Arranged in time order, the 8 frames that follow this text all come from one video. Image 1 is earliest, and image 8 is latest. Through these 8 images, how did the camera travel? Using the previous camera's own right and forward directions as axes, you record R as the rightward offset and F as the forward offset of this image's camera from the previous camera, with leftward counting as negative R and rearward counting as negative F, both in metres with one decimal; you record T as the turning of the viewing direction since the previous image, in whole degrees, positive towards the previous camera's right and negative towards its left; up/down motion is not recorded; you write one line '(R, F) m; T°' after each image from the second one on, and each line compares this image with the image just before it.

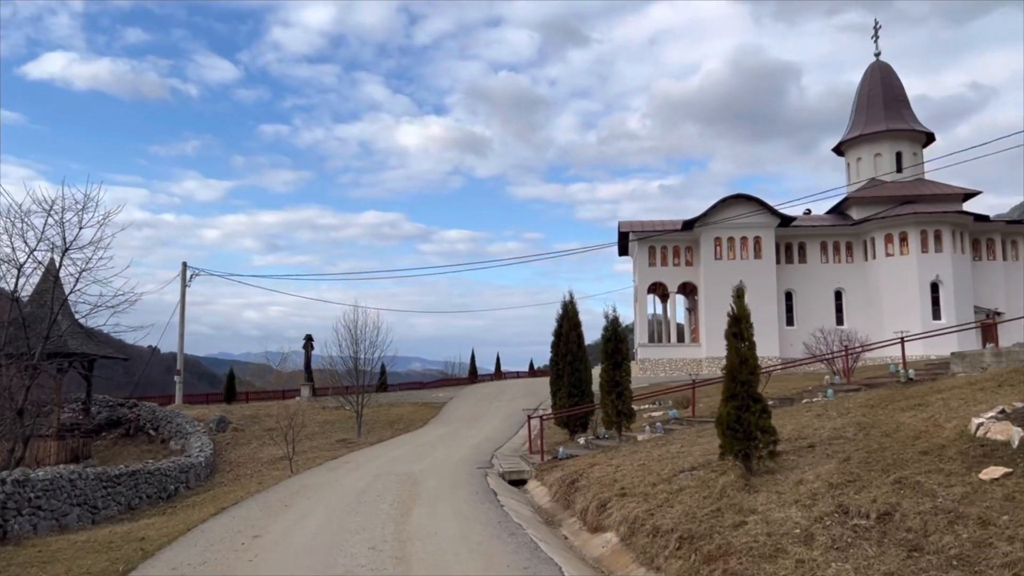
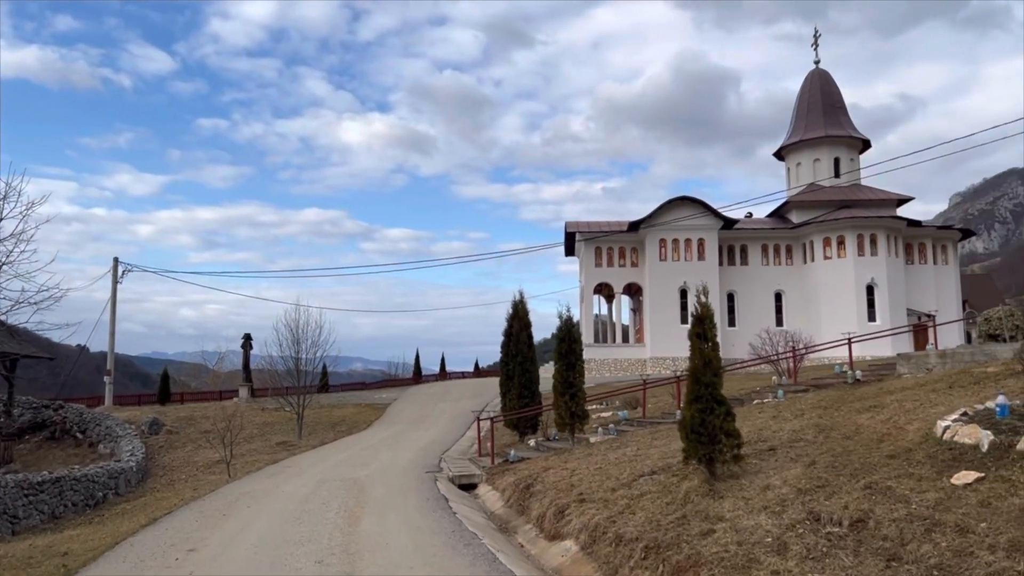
(-0.1, +0.3) m; +4°
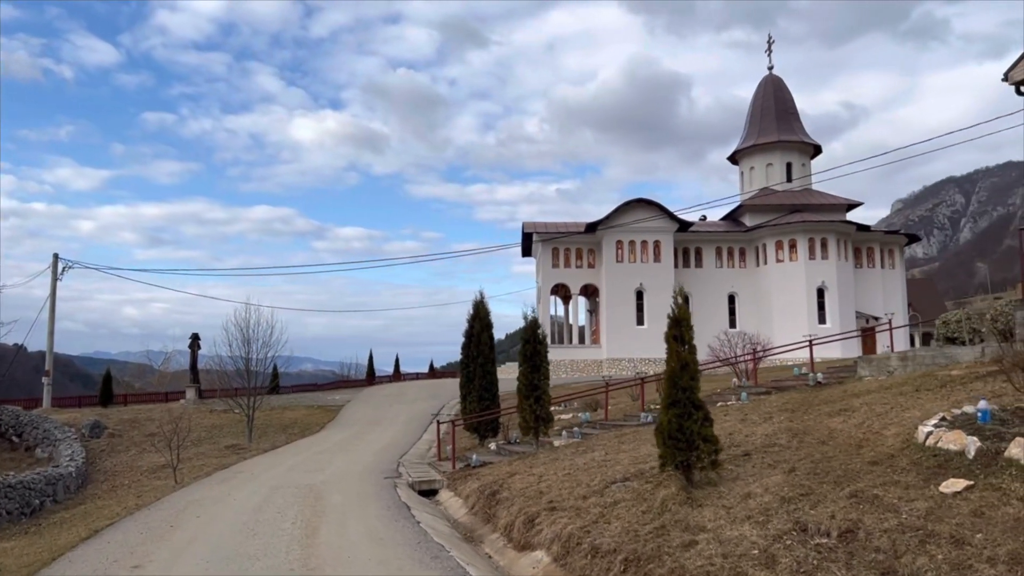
(-0.1, +0.3) m; +3°
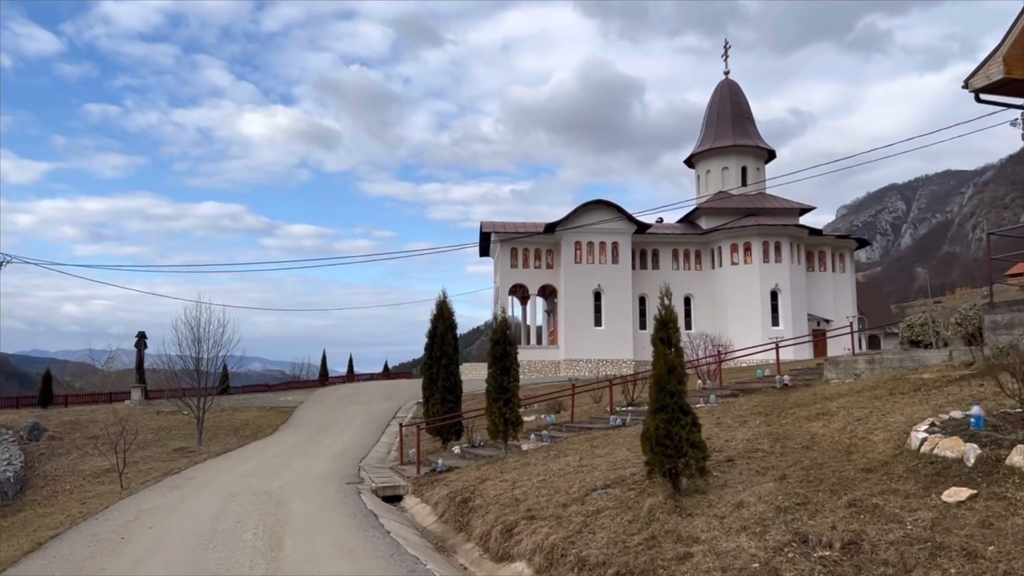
(-0.2, +0.3) m; +3°
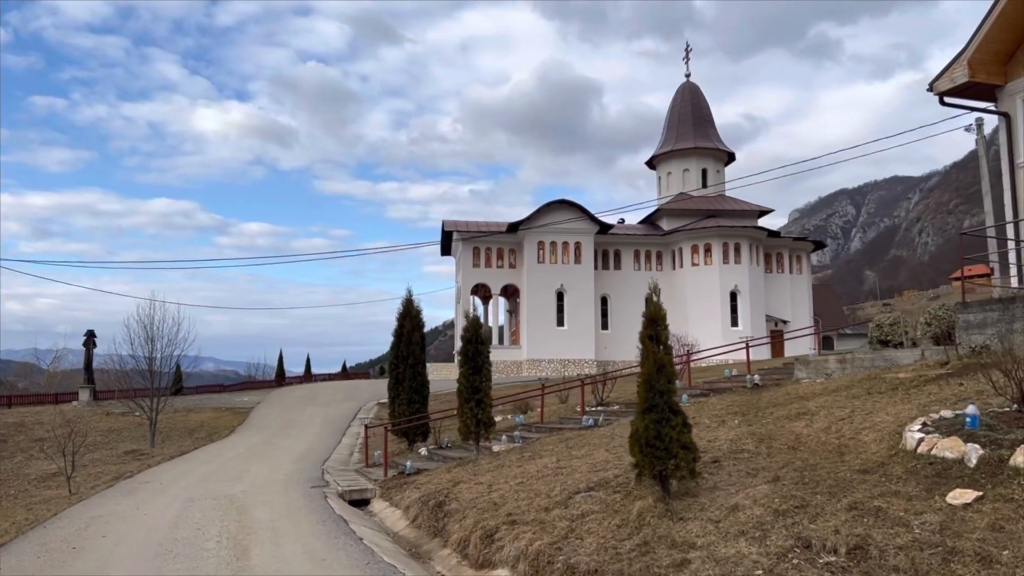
(-0.2, +0.3) m; +3°
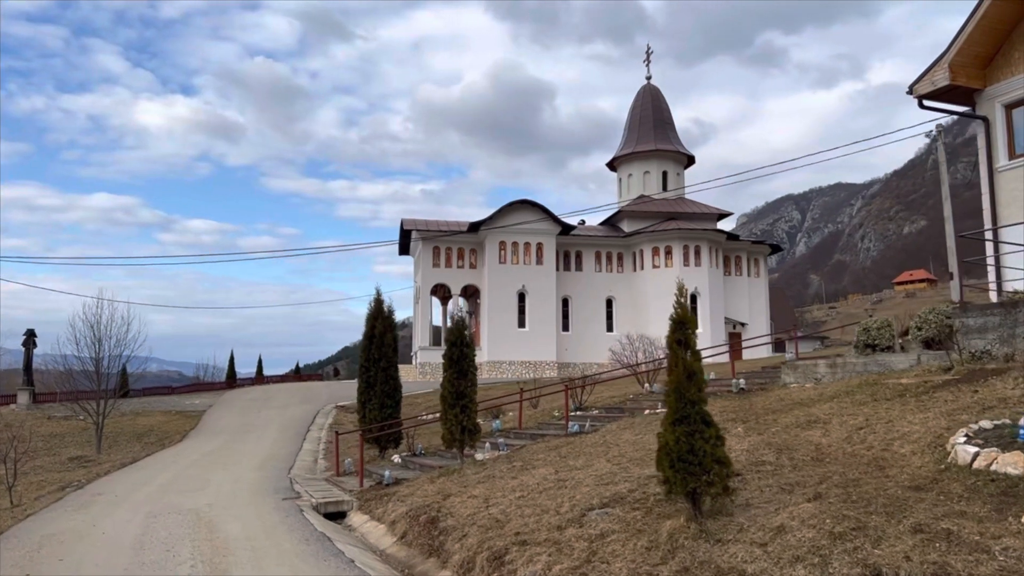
(-0.5, +0.6) m; +3°
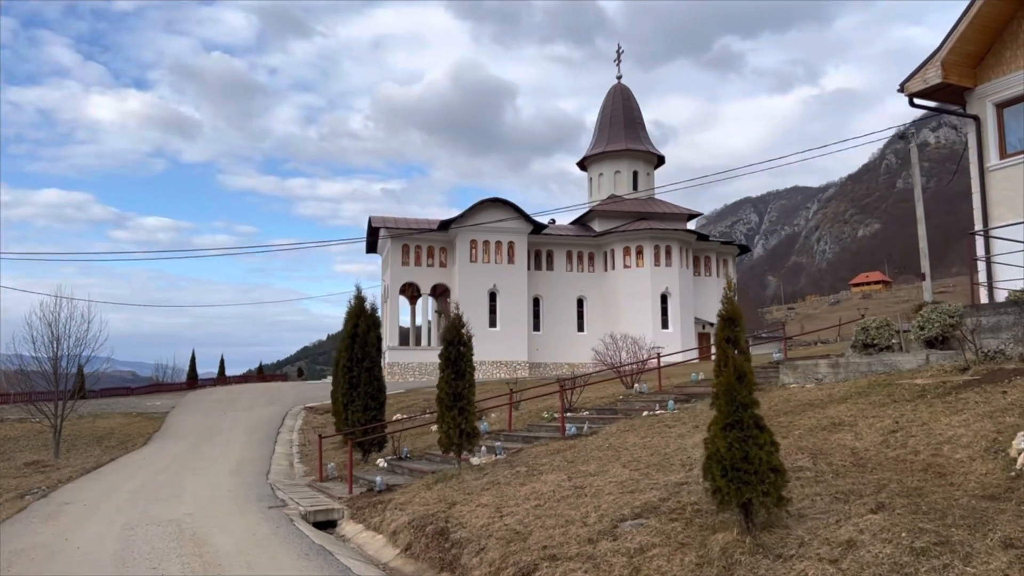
(-0.5, +0.5) m; +3°
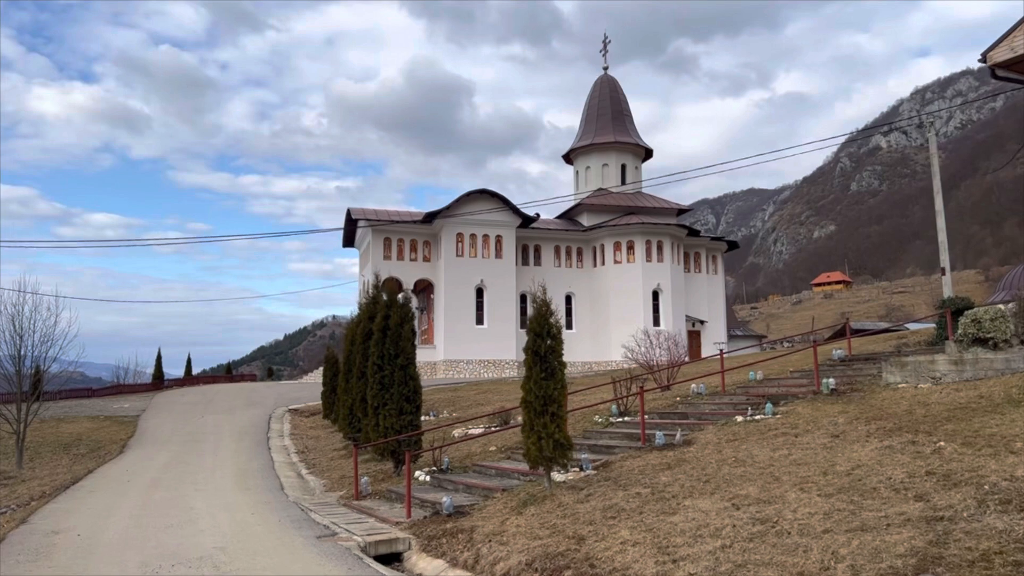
(-1.6, +1.9) m; +3°
